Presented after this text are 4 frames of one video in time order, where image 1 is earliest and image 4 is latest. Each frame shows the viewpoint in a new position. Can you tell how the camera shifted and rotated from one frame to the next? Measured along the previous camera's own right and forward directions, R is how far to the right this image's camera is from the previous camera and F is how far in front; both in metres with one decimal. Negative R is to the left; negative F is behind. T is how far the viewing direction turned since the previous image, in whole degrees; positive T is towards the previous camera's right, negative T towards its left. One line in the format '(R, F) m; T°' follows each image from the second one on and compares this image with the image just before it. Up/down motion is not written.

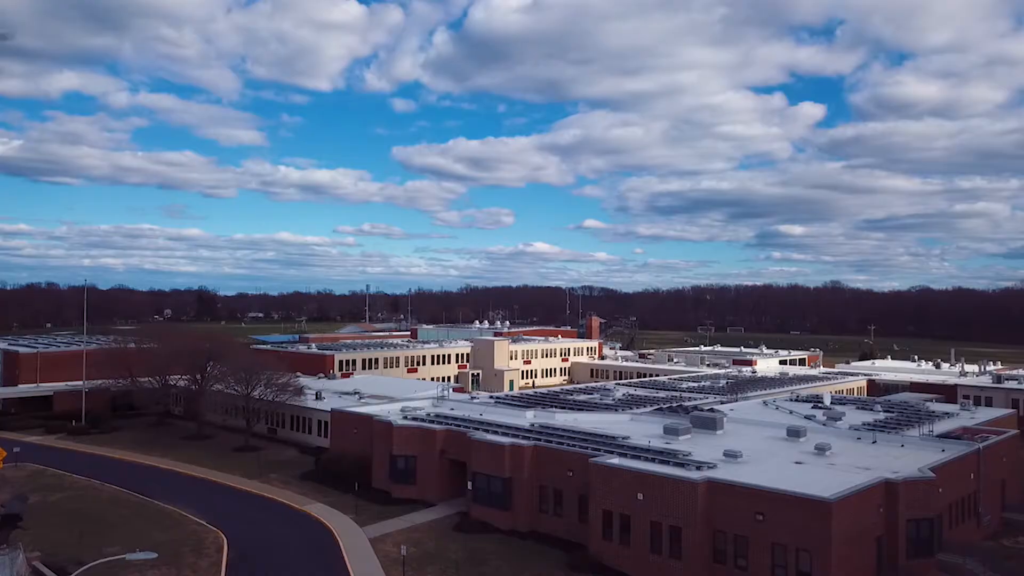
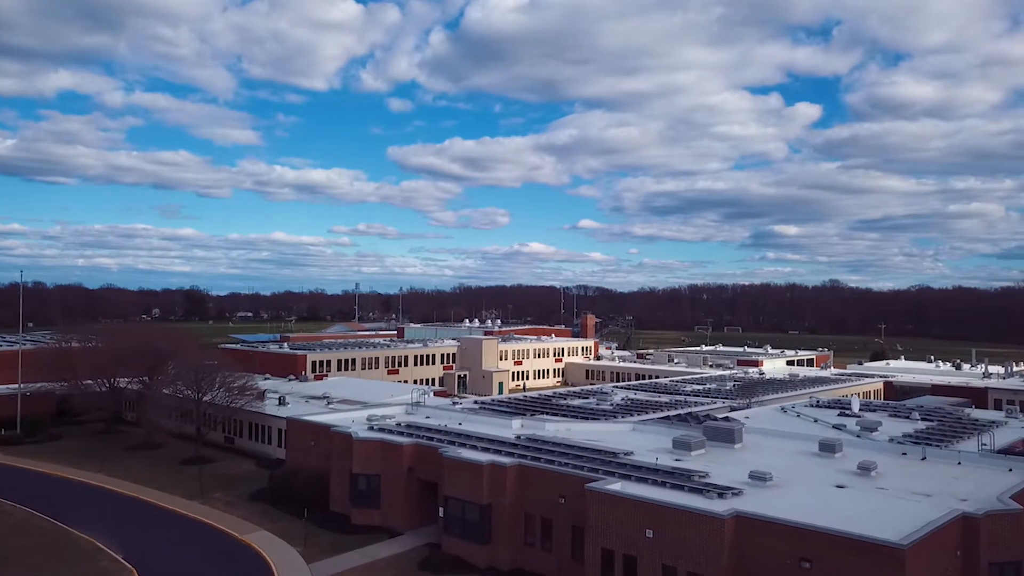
(+0.5, +4.8) m; 0°
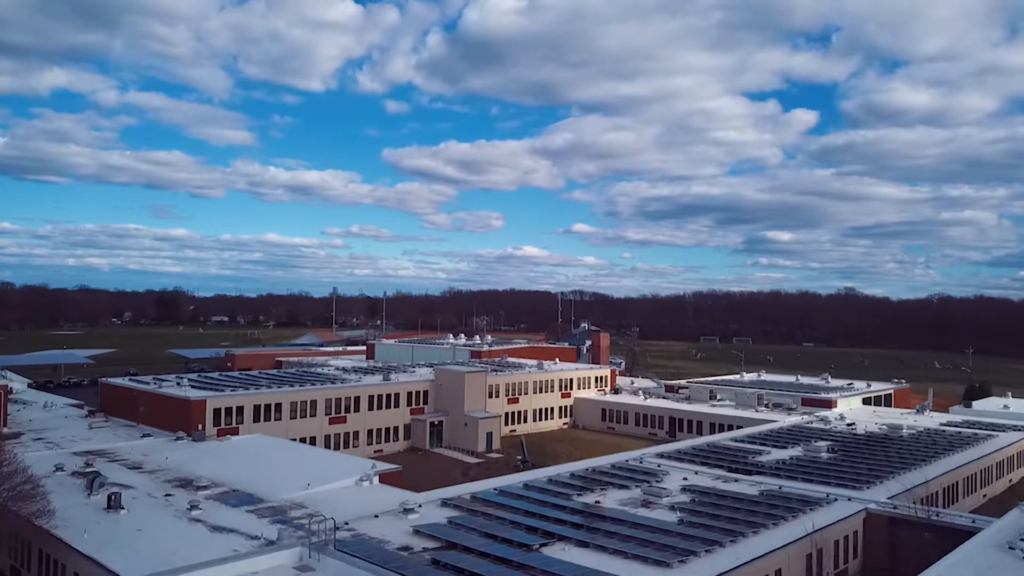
(0.0, +16.8) m; 0°
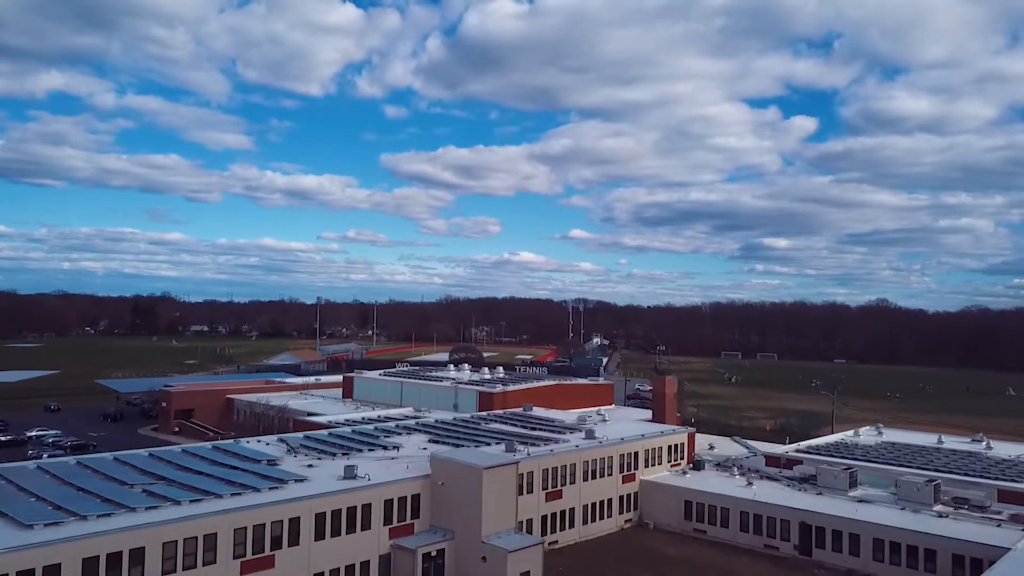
(-1.9, +18.6) m; 0°
